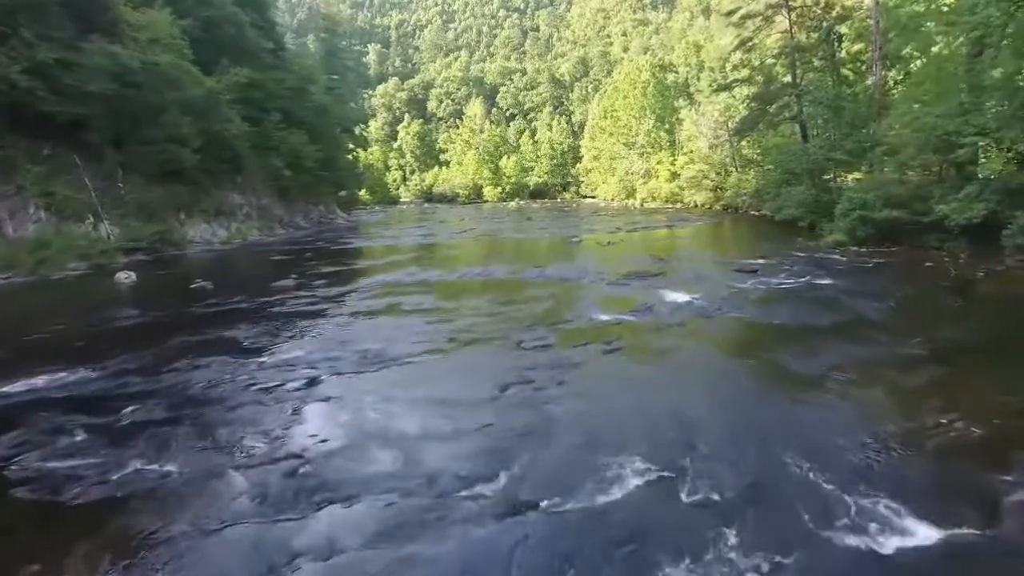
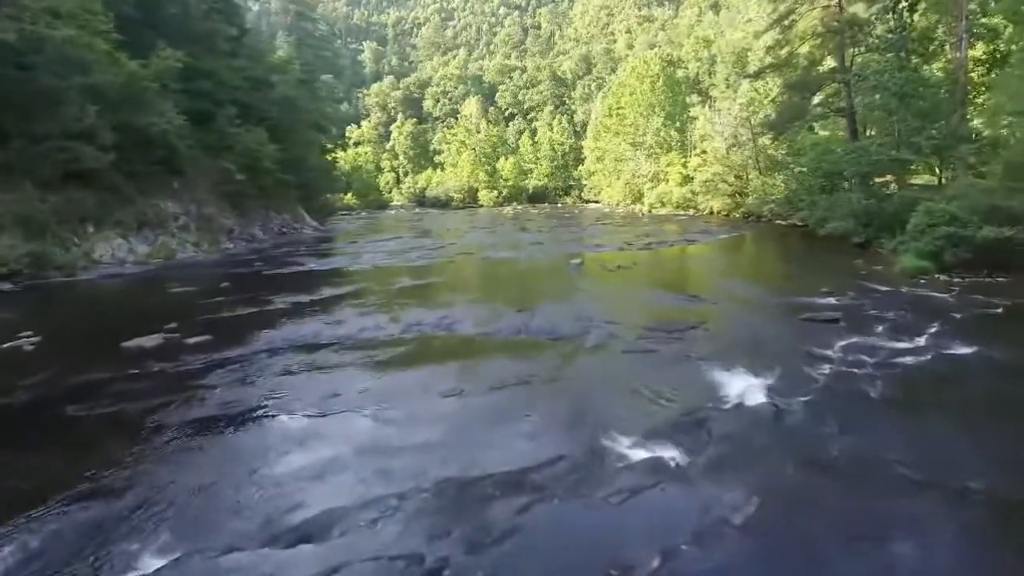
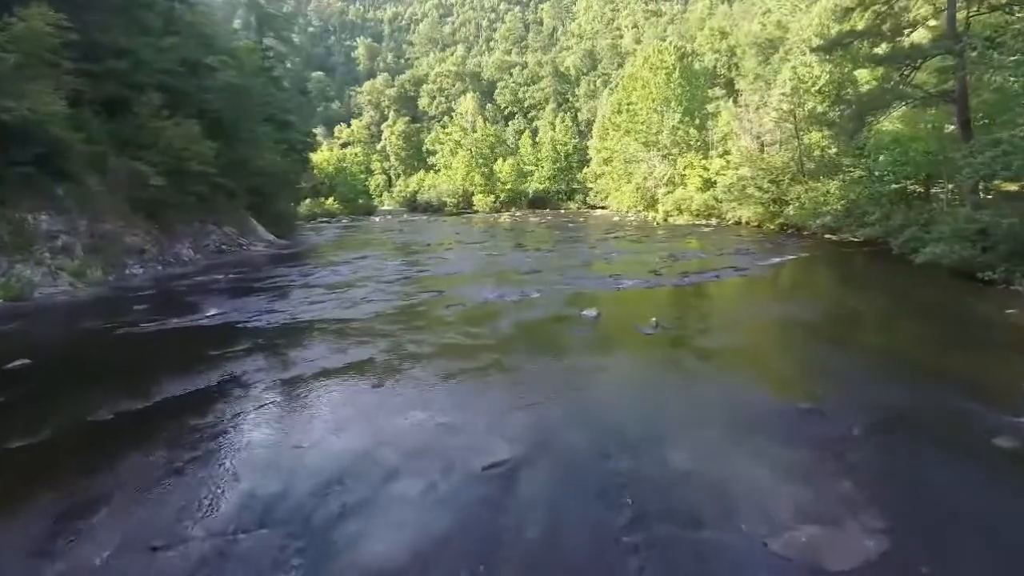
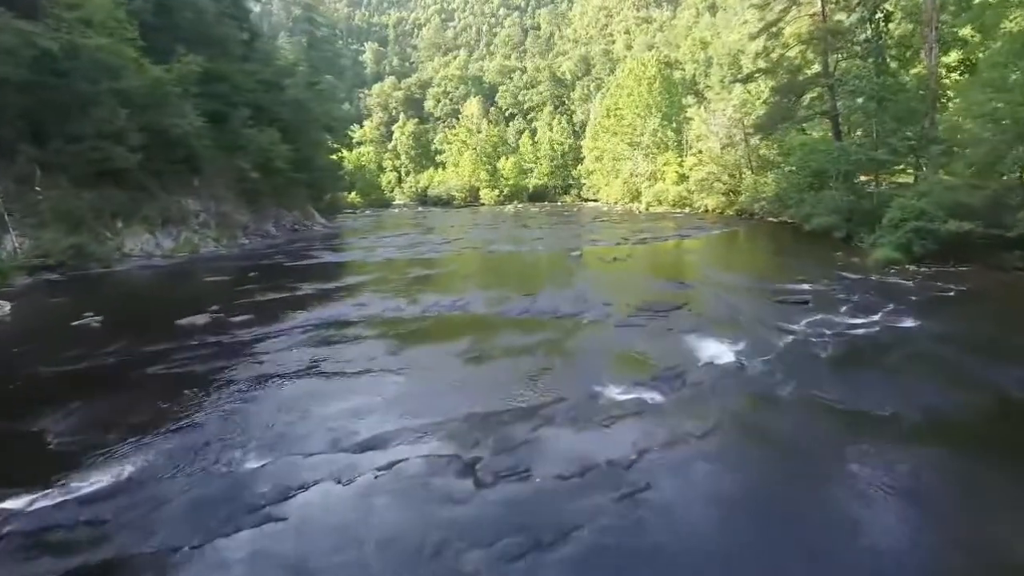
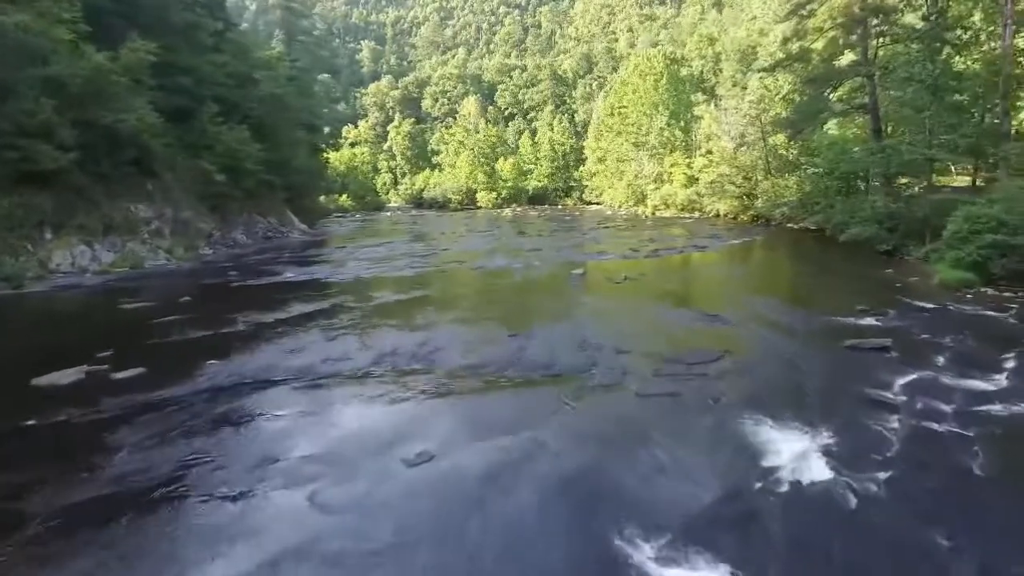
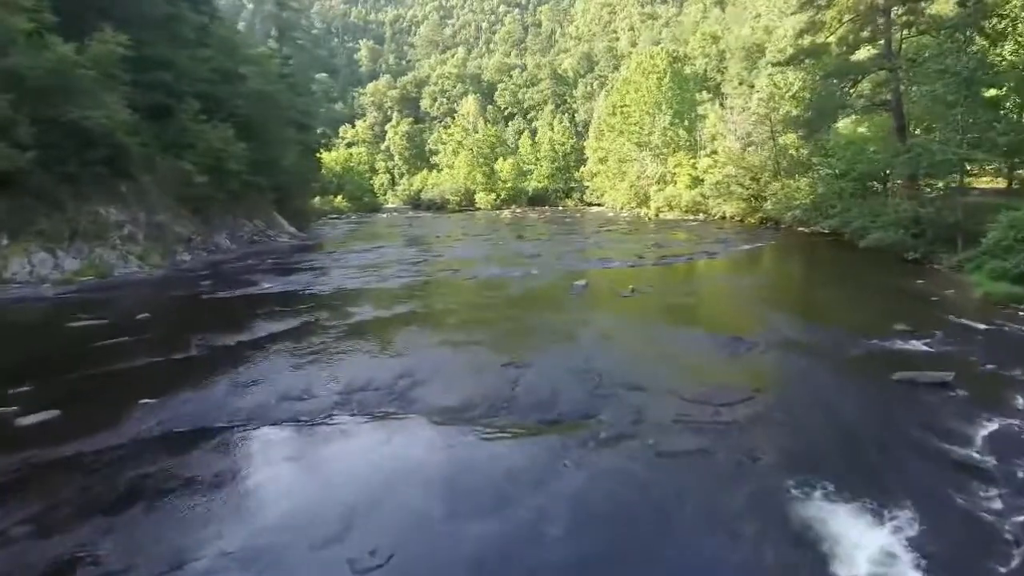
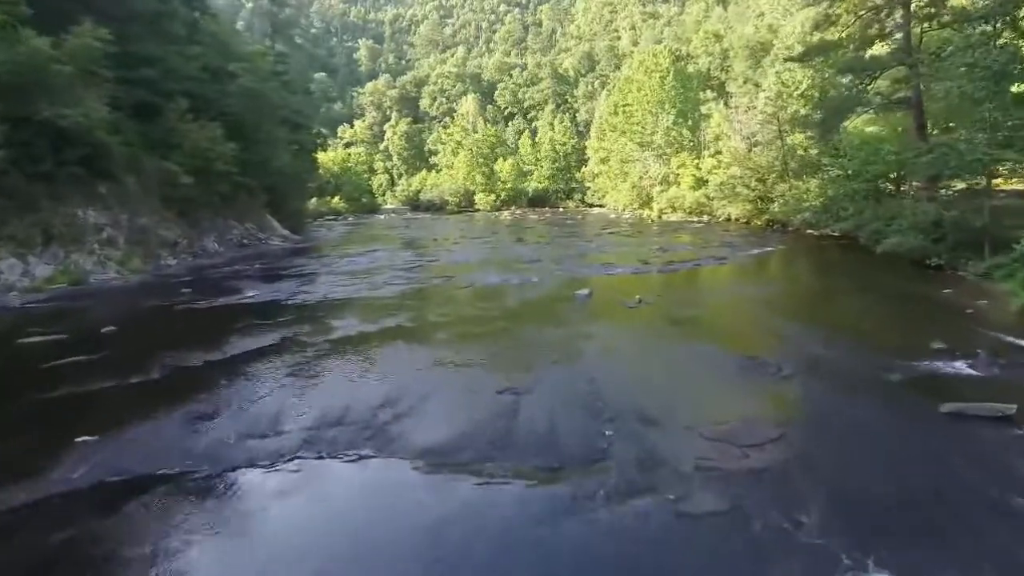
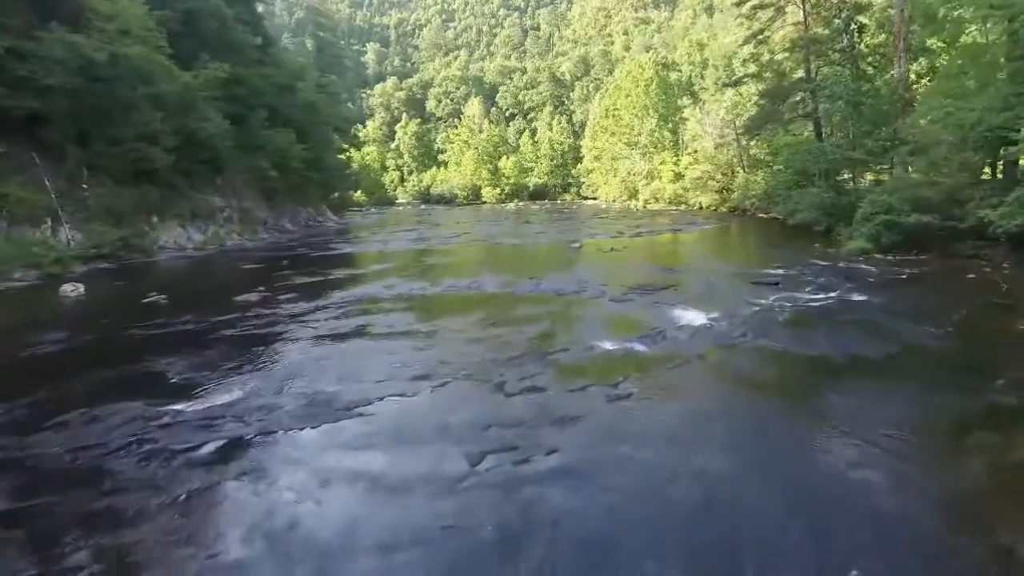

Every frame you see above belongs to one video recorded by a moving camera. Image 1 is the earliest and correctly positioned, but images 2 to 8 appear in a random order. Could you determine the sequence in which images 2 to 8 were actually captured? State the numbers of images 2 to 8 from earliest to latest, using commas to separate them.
8, 4, 2, 5, 6, 7, 3
